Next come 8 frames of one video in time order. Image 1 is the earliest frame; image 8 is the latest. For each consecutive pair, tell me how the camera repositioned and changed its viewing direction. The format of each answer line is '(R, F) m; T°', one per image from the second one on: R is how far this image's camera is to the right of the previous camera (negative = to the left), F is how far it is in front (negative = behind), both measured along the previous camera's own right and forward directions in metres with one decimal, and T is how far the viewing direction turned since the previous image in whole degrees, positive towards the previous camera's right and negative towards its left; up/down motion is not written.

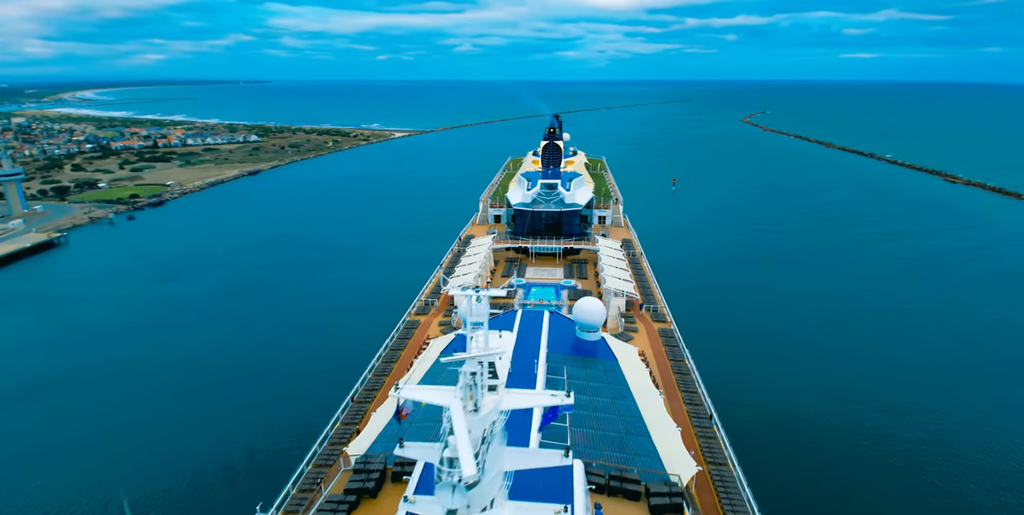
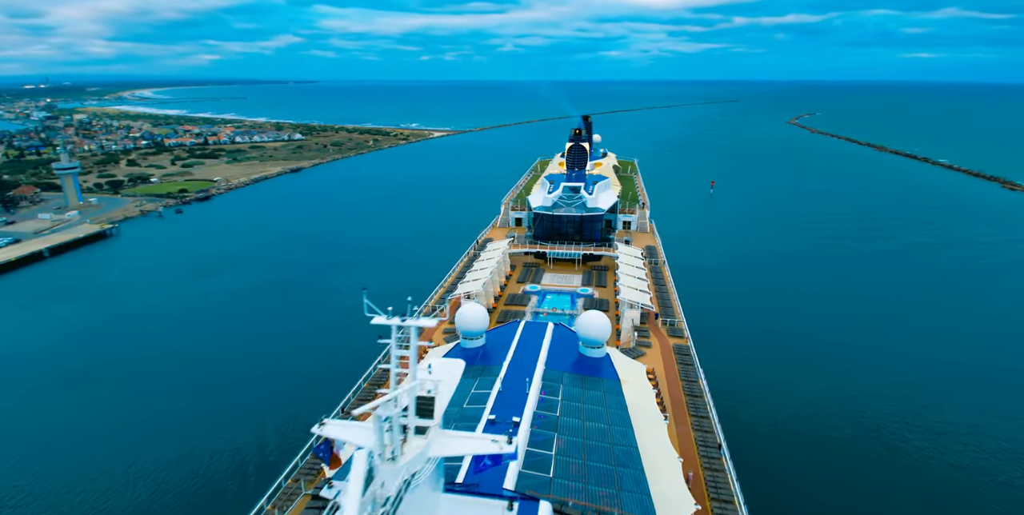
(+1.3, +1.2) m; -4°
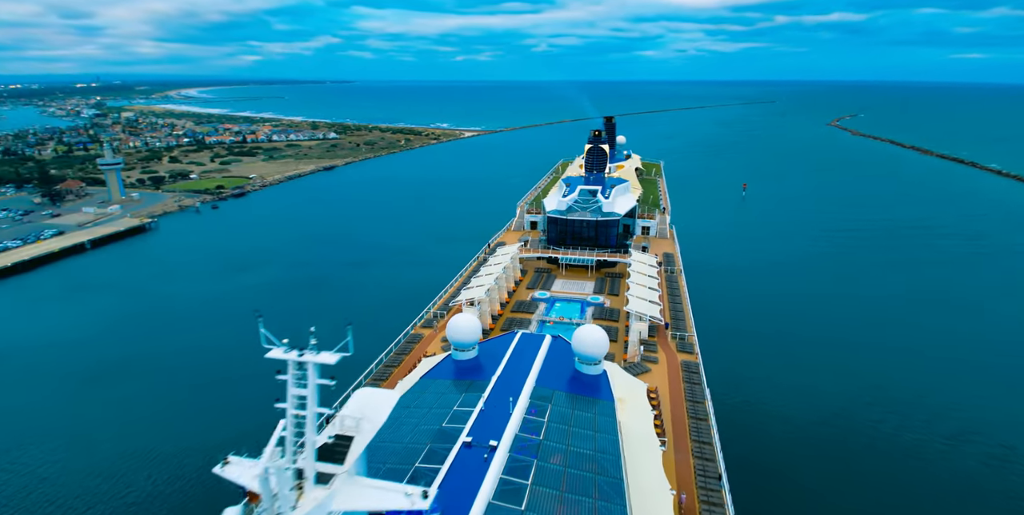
(+1.3, +1.1) m; -3°
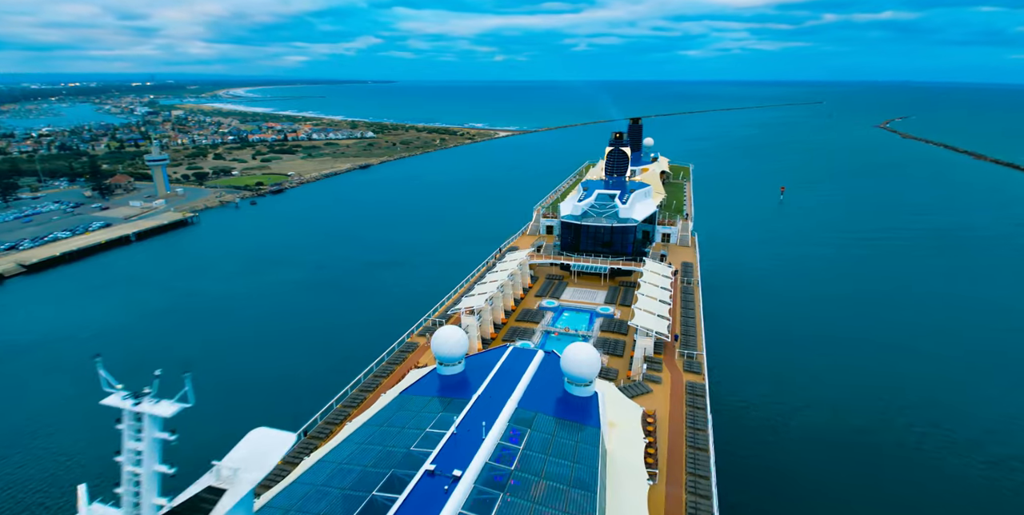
(+1.6, +1.2) m; -4°
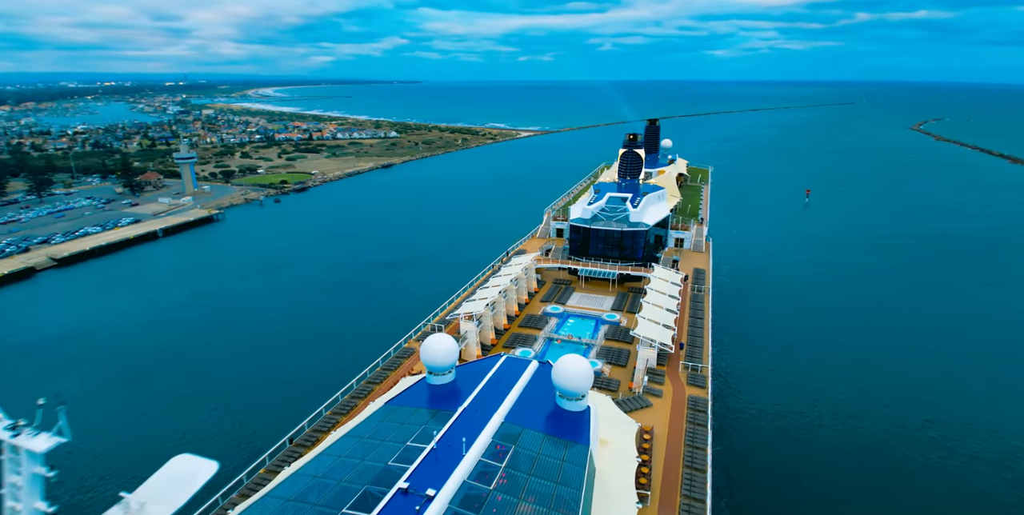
(+1.0, +0.7) m; -2°
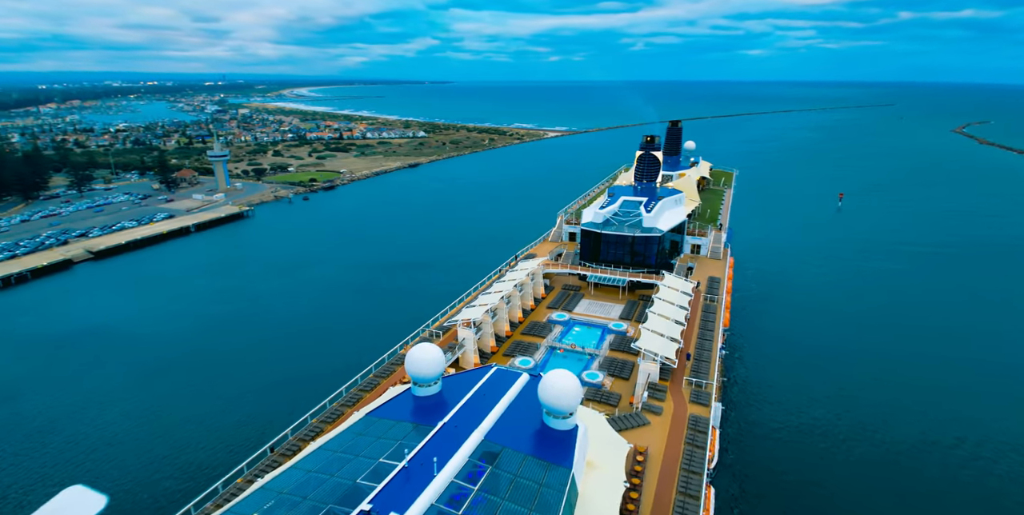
(+1.3, +0.9) m; -3°
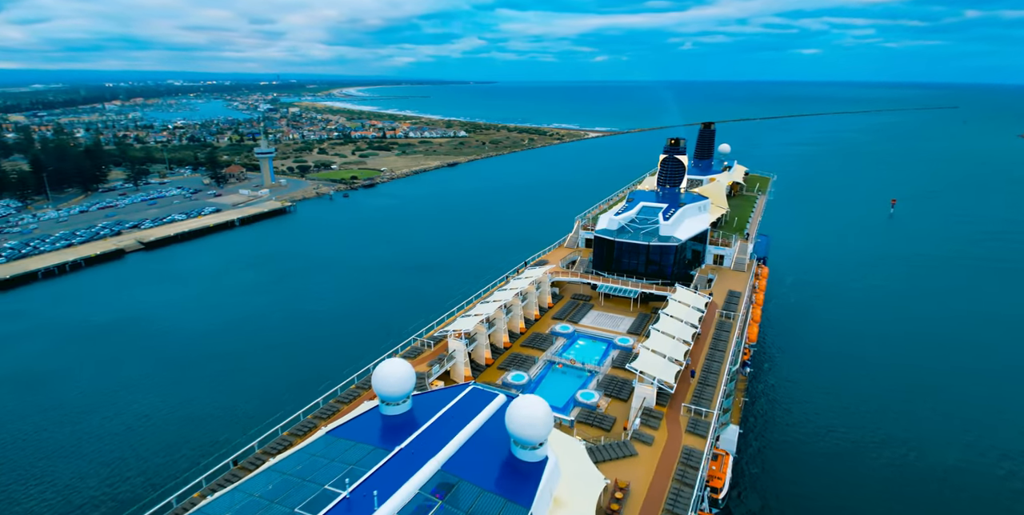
(+2.0, +1.3) m; -4°
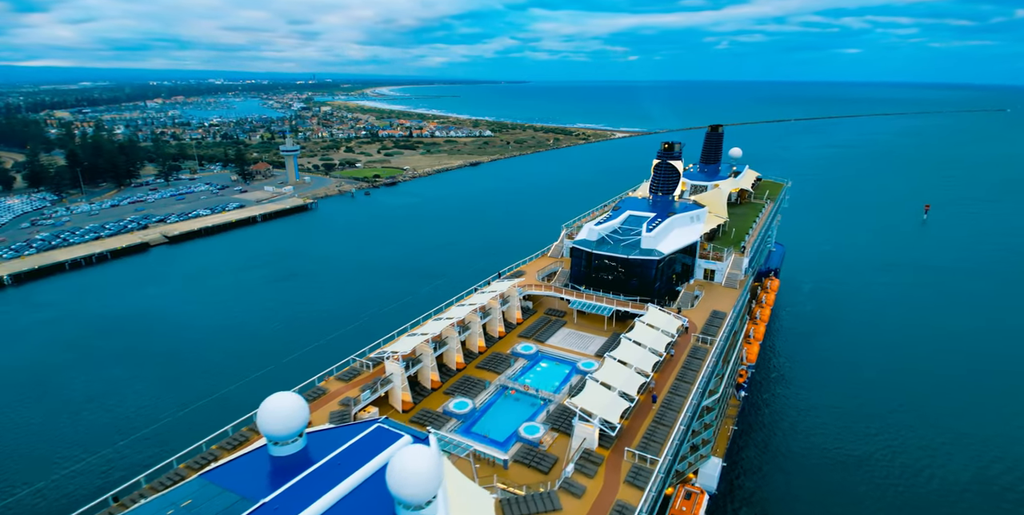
(+3.6, +2.2) m; -3°
